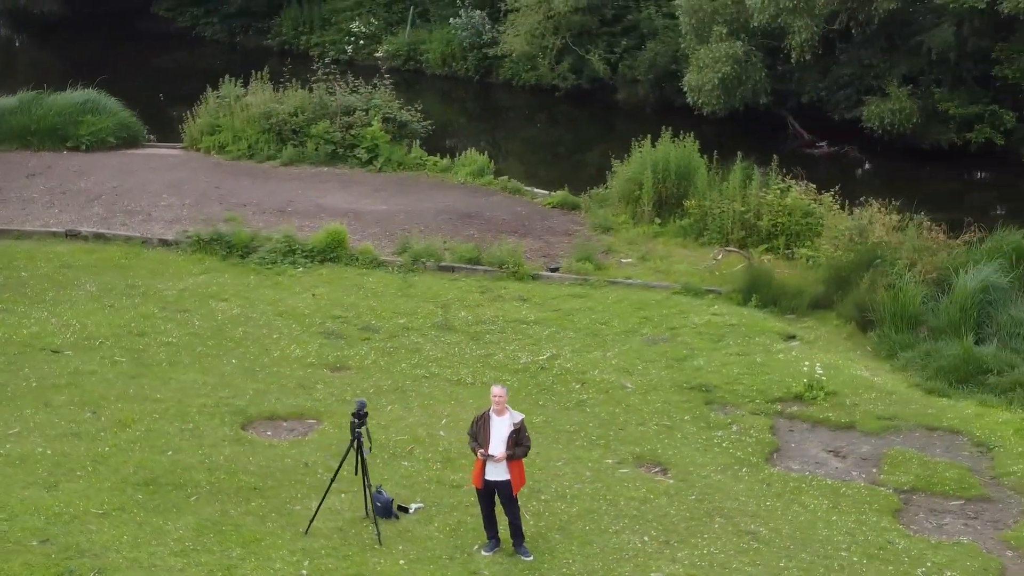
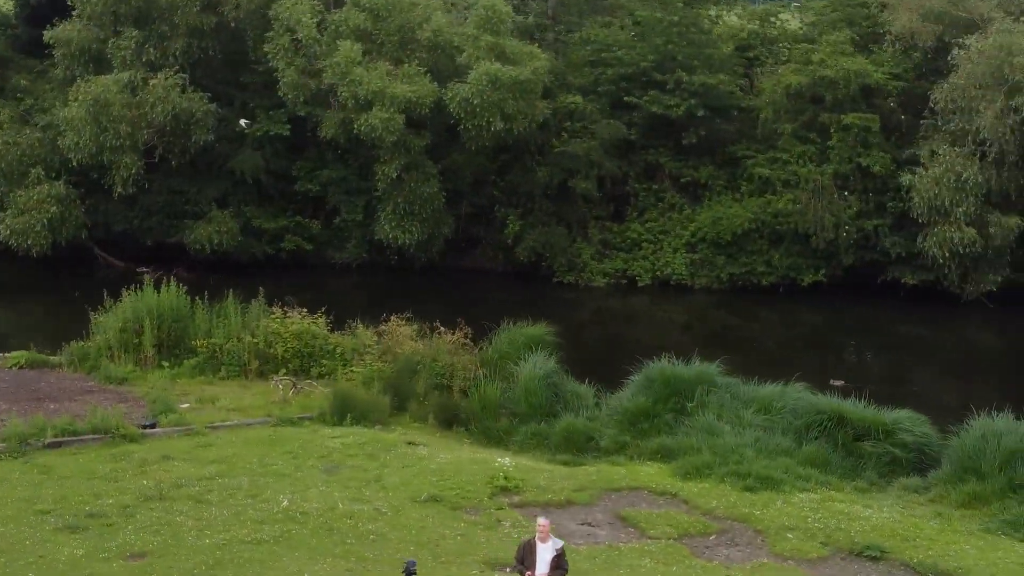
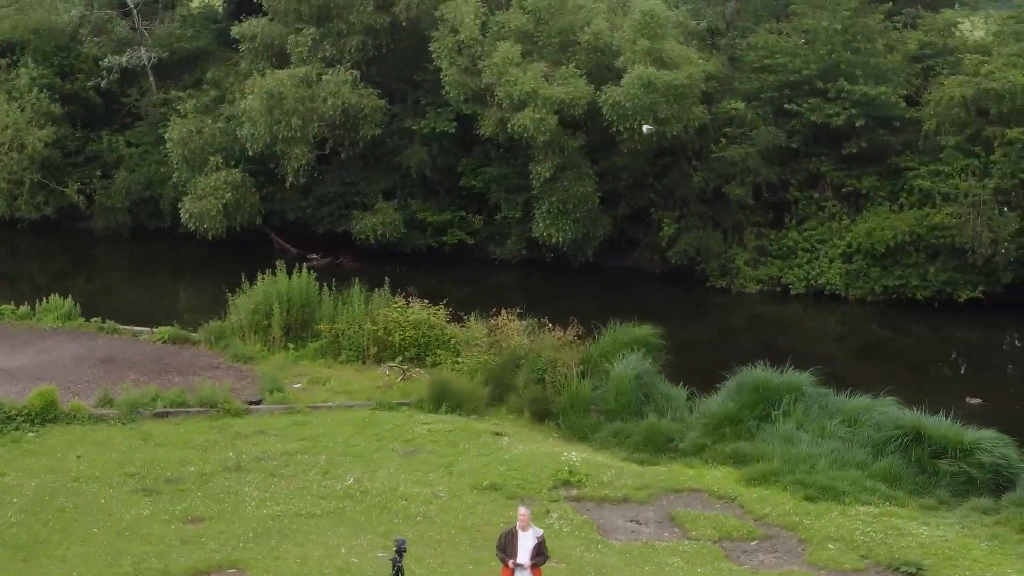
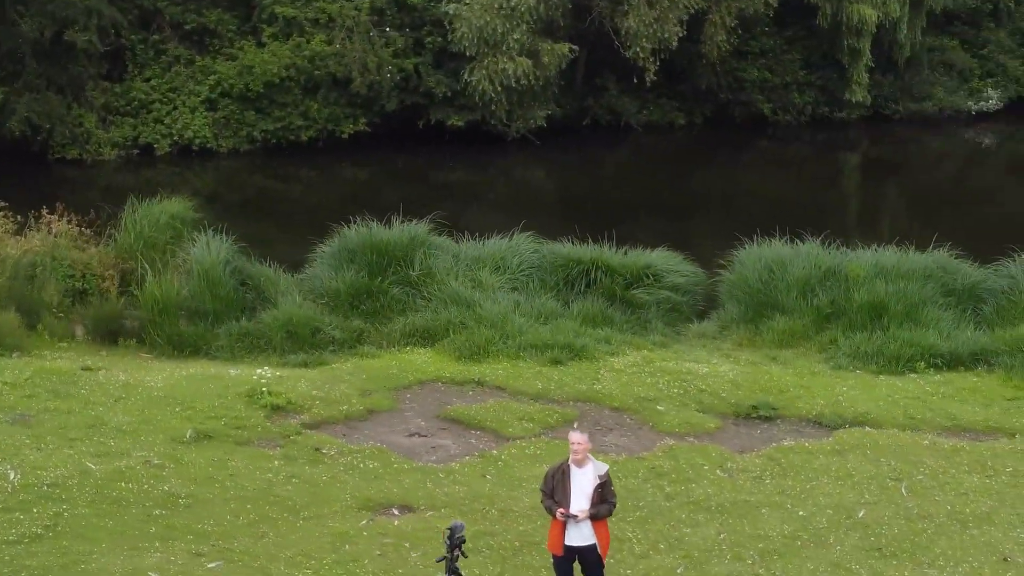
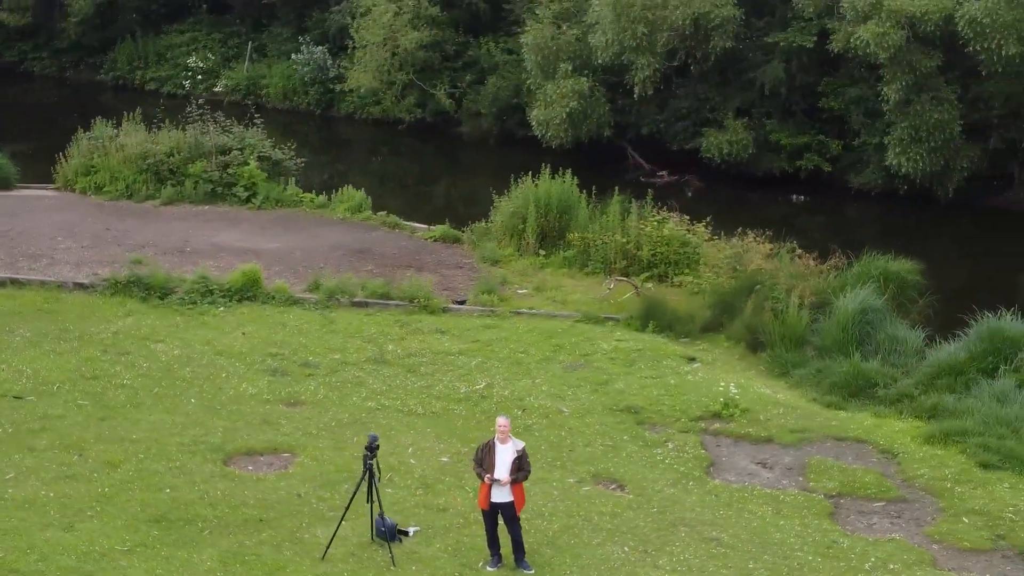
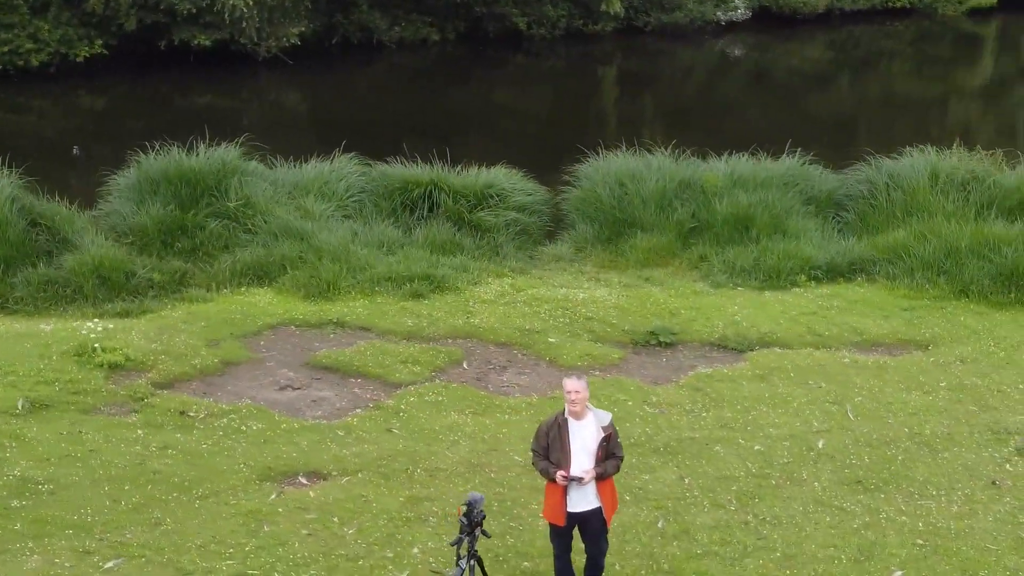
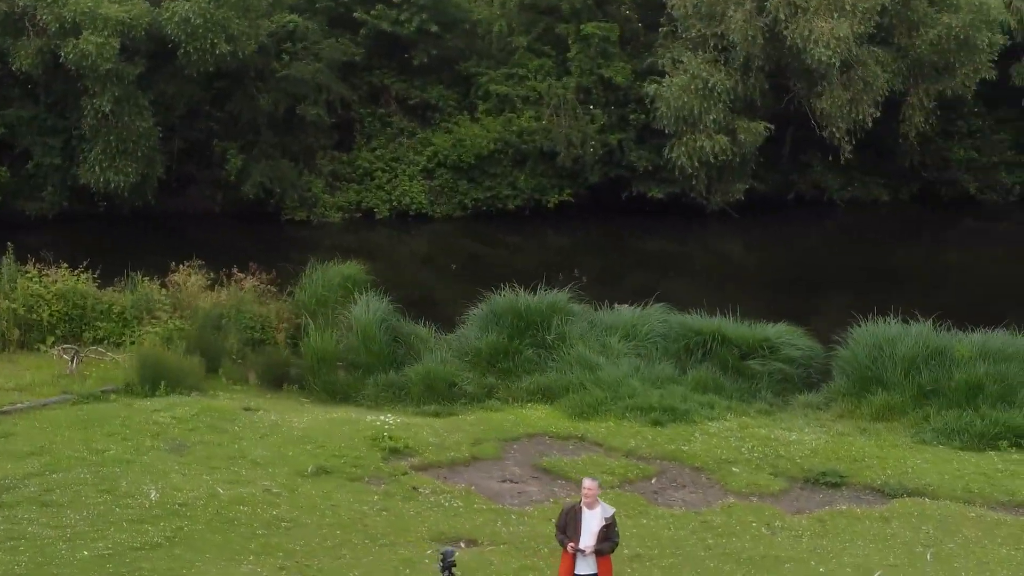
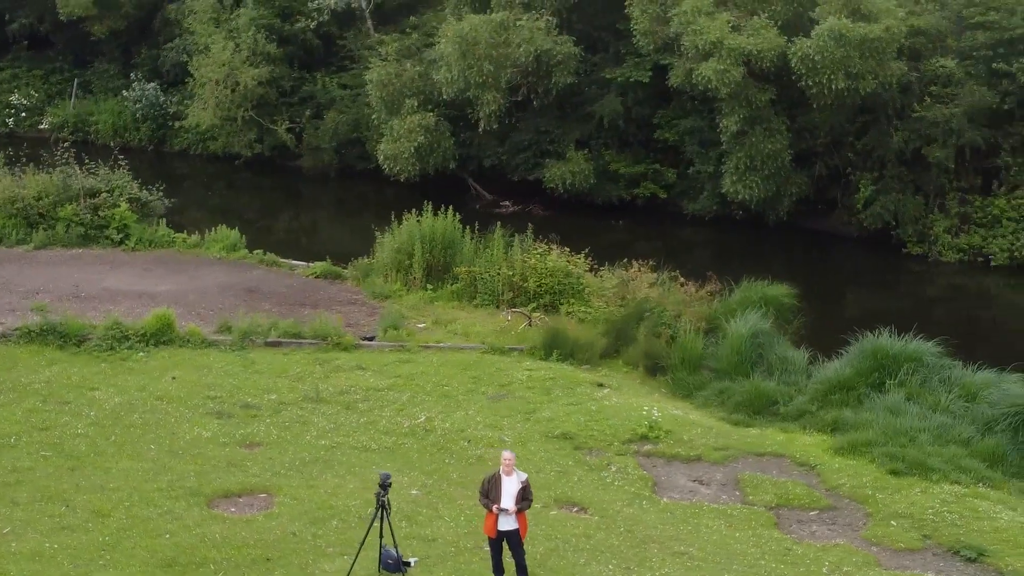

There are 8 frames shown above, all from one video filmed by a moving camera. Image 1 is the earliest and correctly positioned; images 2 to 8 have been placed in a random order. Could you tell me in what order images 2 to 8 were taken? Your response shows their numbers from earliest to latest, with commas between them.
5, 8, 3, 2, 7, 4, 6
